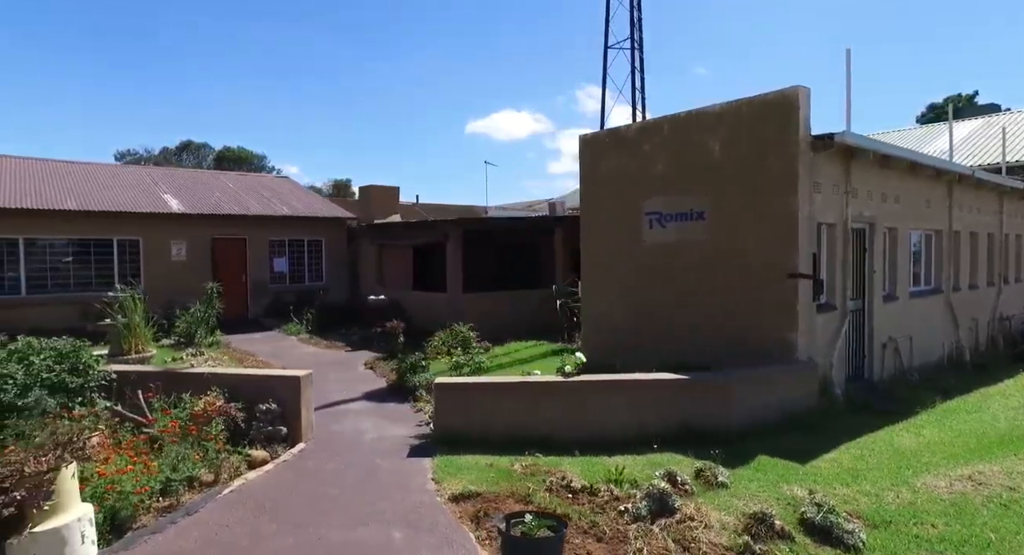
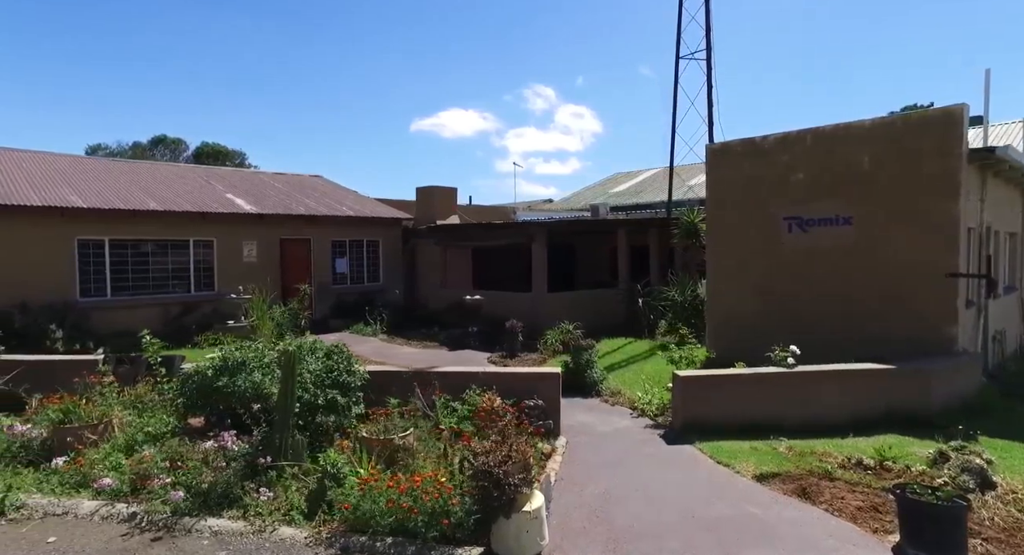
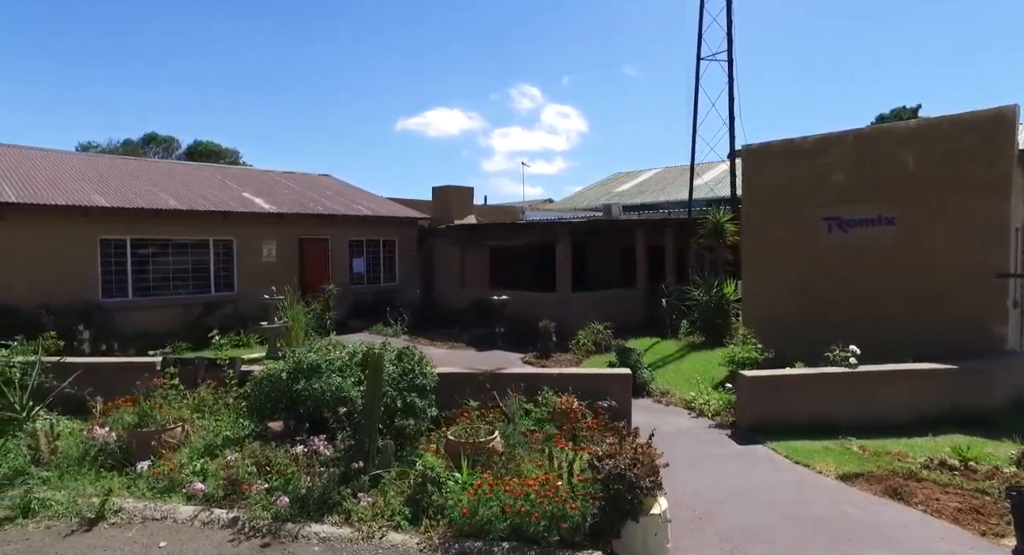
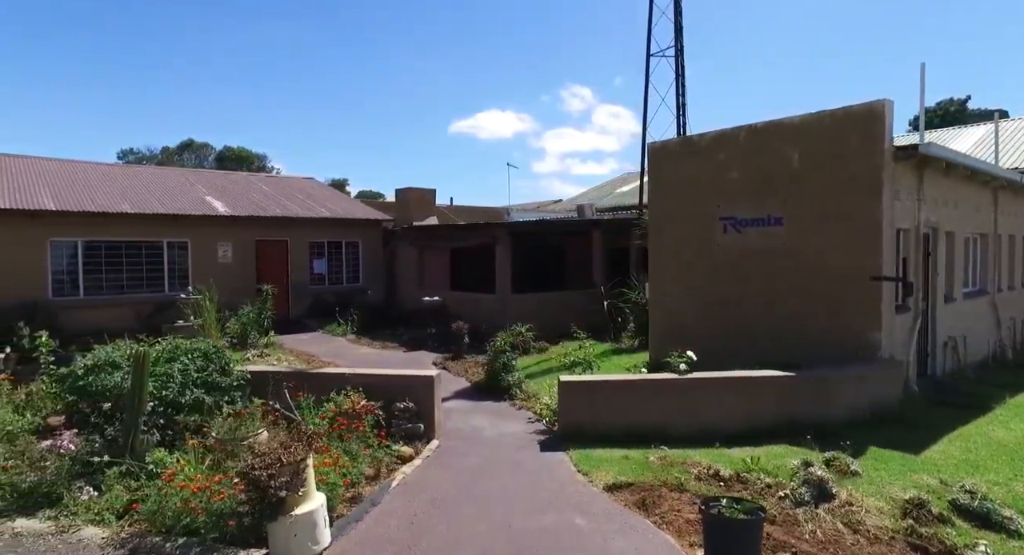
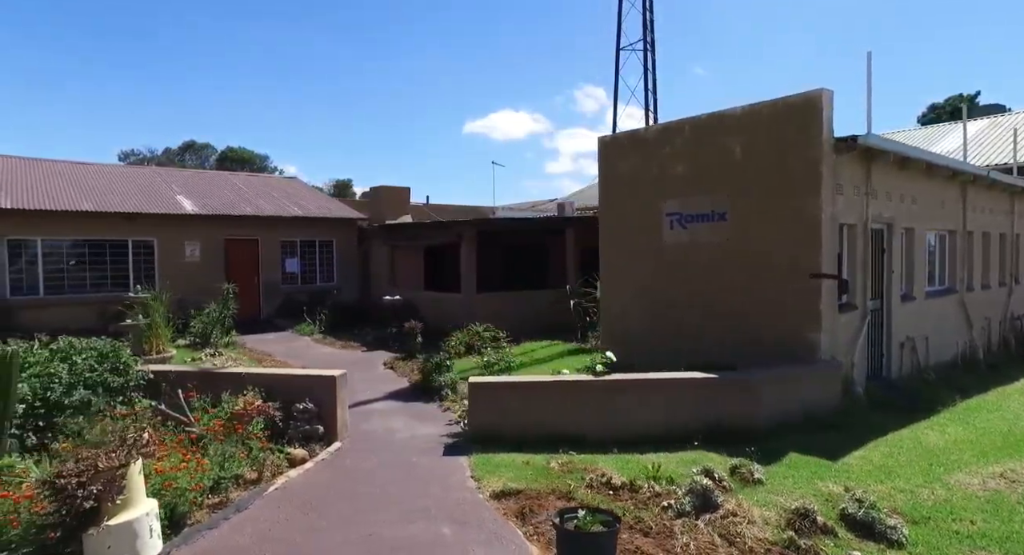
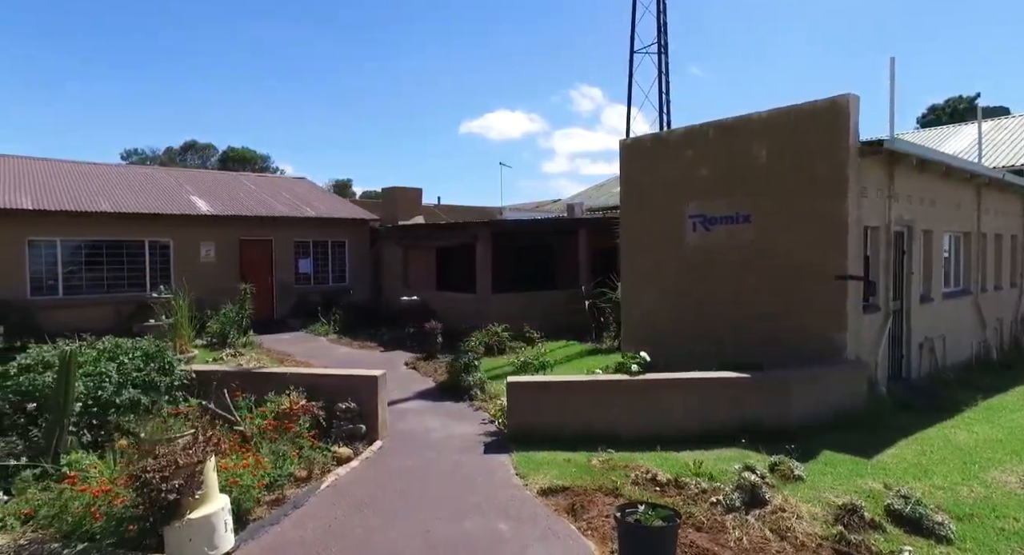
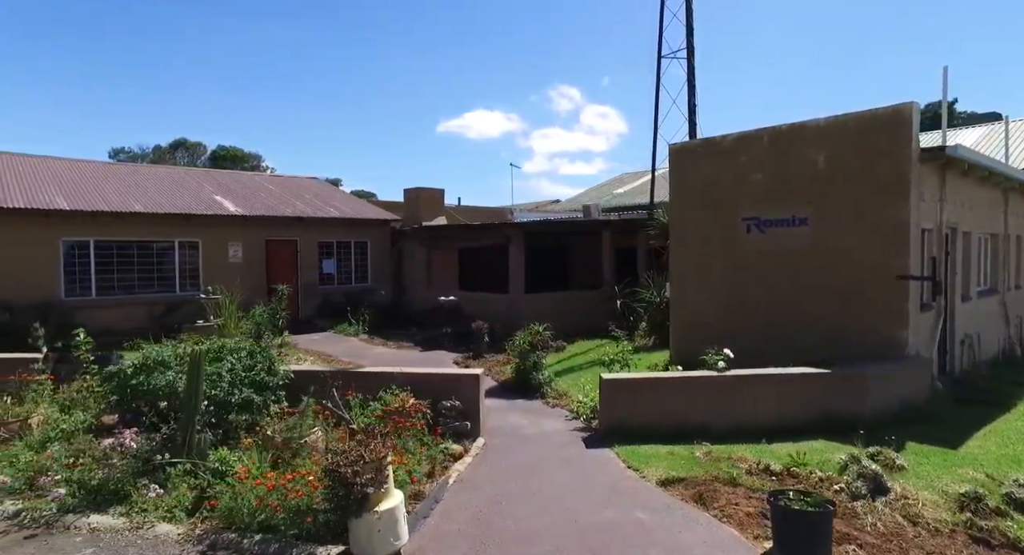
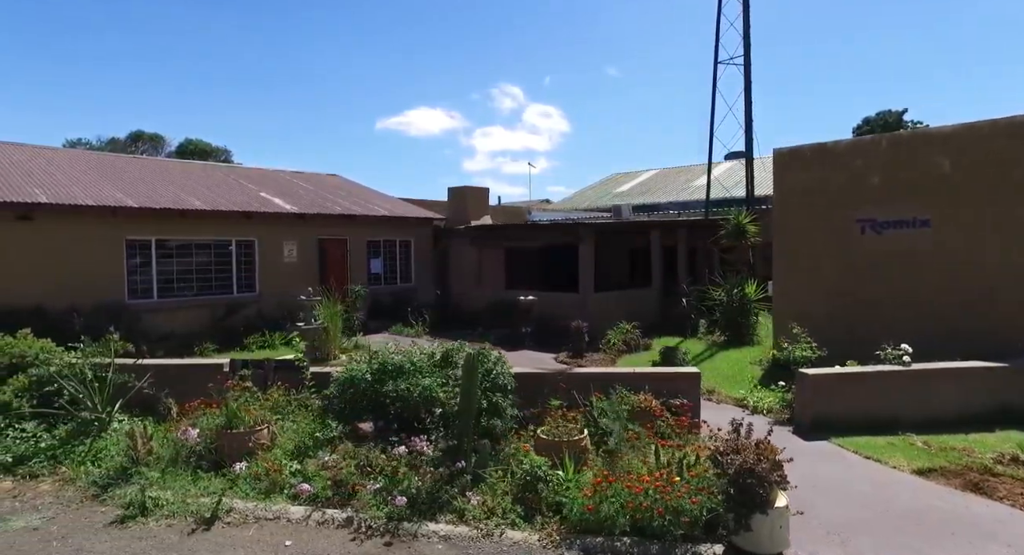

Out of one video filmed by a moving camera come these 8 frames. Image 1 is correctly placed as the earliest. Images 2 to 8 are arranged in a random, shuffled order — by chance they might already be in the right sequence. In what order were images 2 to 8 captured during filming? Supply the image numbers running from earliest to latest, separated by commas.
5, 6, 4, 7, 2, 3, 8
